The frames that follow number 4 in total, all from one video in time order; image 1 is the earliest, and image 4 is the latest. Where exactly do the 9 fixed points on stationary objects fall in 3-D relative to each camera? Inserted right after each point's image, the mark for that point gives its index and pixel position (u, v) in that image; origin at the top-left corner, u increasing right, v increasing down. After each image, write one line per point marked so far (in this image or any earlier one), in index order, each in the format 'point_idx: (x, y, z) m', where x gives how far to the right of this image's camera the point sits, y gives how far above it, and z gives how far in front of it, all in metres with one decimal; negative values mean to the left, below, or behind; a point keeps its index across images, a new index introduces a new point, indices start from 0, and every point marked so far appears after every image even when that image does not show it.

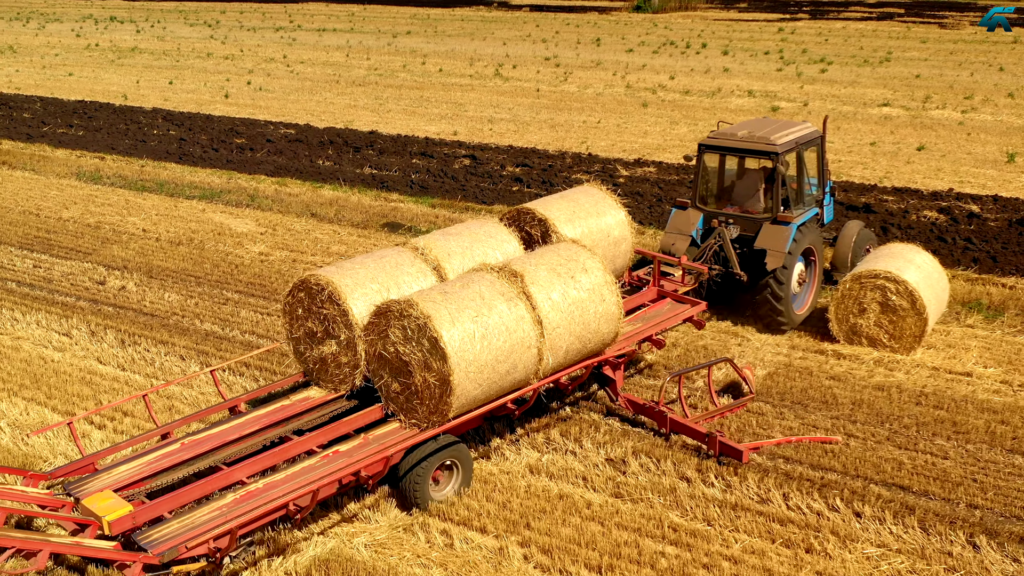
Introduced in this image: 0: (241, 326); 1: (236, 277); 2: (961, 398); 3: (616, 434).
0: (-2.2, -0.3, +9.2) m
1: (-2.6, +0.1, +10.6) m
2: (+3.0, -0.8, +7.8) m
3: (+0.6, -0.9, +7.2) m
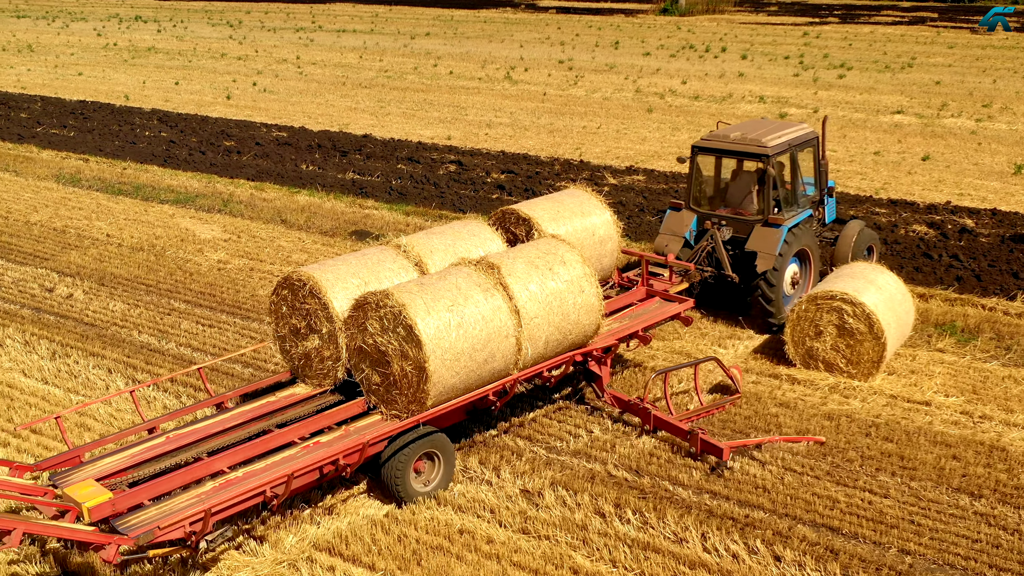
0: (-2.6, -0.4, +9.0) m
1: (-2.9, 0.0, +10.3) m
2: (+2.5, -0.9, +7.3) m
3: (+0.1, -1.0, +6.9) m
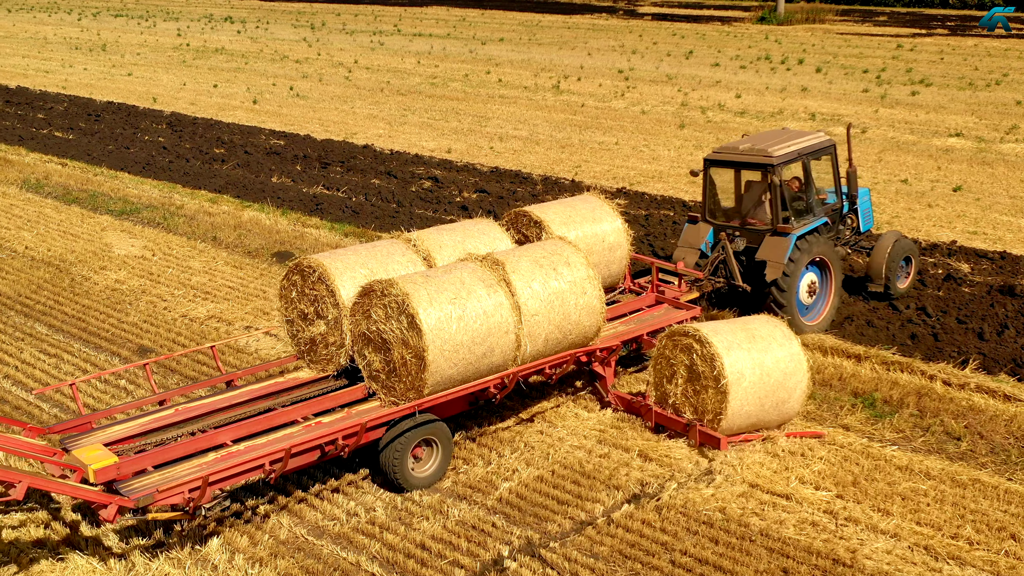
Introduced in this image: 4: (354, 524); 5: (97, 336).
0: (-3.6, -0.6, +8.3) m
1: (-3.8, -0.2, +9.7) m
2: (+1.3, -1.3, +6.1) m
3: (-1.2, -1.3, +5.9) m
4: (-0.8, -1.3, +6.1) m
5: (-3.3, -0.4, +9.0) m
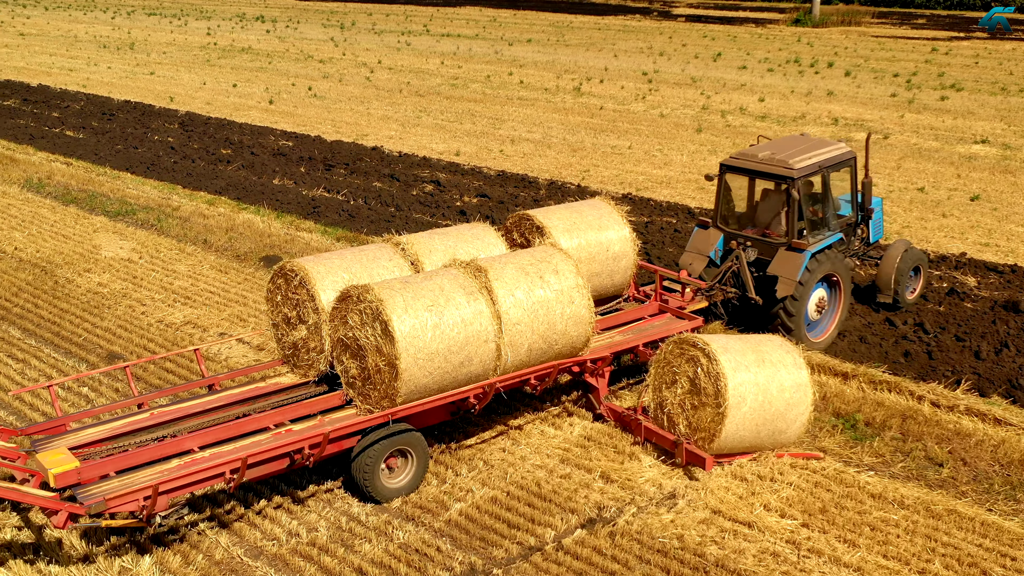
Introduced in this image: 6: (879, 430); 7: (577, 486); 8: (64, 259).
0: (-3.8, -0.6, +8.2) m
1: (-3.9, -0.2, +9.6) m
2: (+1.0, -1.4, +5.8) m
3: (-1.5, -1.4, +5.7) m
4: (-1.1, -1.3, +5.9) m
5: (-3.4, -0.4, +8.9) m
6: (+2.4, -0.9, +7.4) m
7: (+0.4, -1.1, +6.6) m
8: (-4.3, +0.3, +11.0) m
